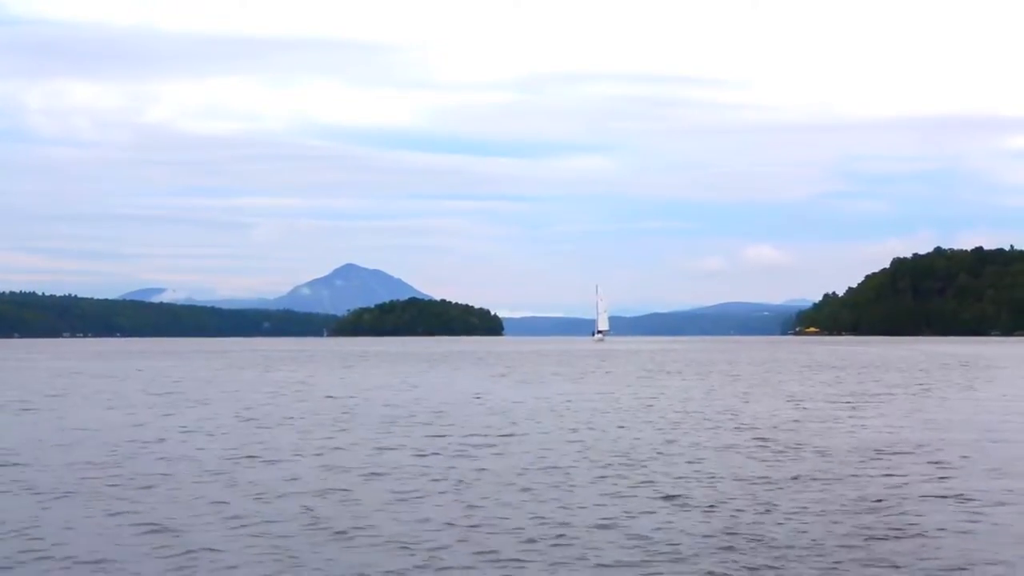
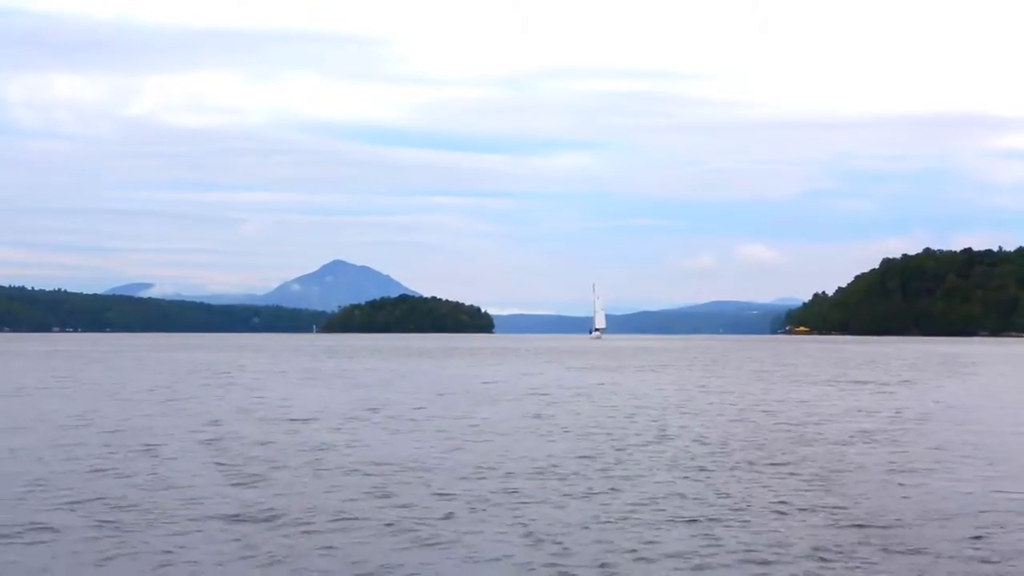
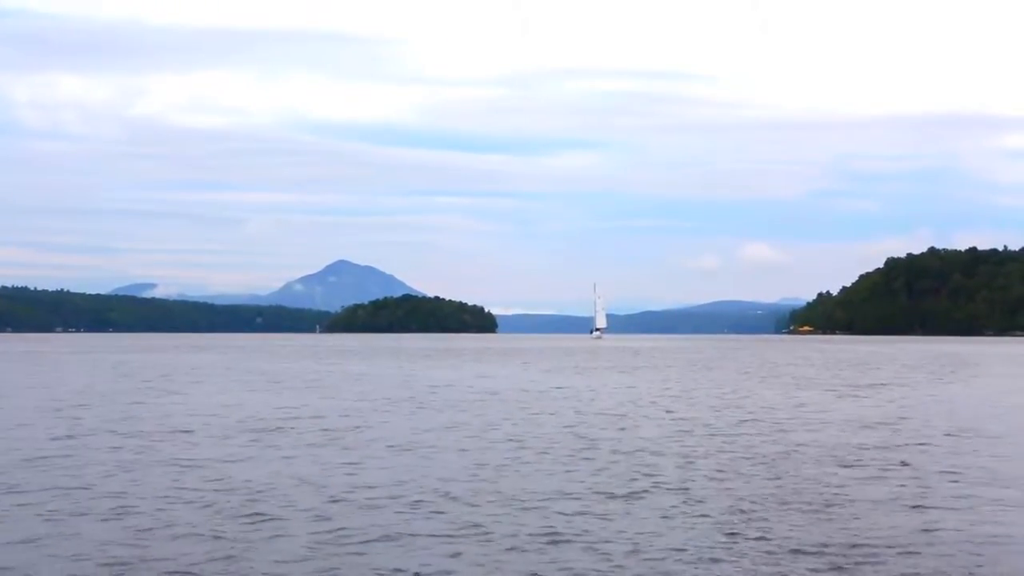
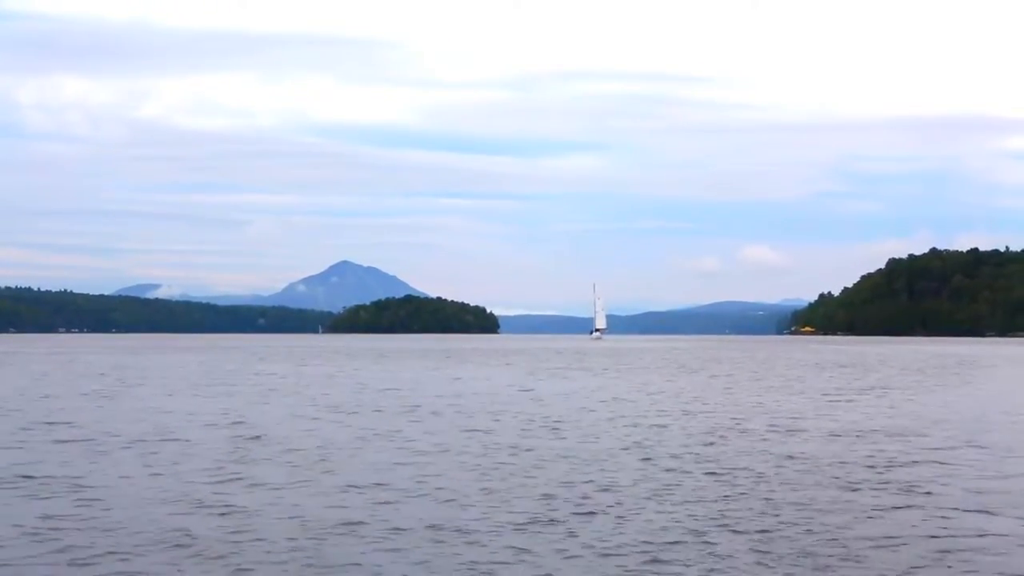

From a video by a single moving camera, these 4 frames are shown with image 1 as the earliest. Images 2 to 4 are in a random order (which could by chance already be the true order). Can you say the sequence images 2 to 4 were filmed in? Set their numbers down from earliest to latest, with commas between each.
4, 3, 2
